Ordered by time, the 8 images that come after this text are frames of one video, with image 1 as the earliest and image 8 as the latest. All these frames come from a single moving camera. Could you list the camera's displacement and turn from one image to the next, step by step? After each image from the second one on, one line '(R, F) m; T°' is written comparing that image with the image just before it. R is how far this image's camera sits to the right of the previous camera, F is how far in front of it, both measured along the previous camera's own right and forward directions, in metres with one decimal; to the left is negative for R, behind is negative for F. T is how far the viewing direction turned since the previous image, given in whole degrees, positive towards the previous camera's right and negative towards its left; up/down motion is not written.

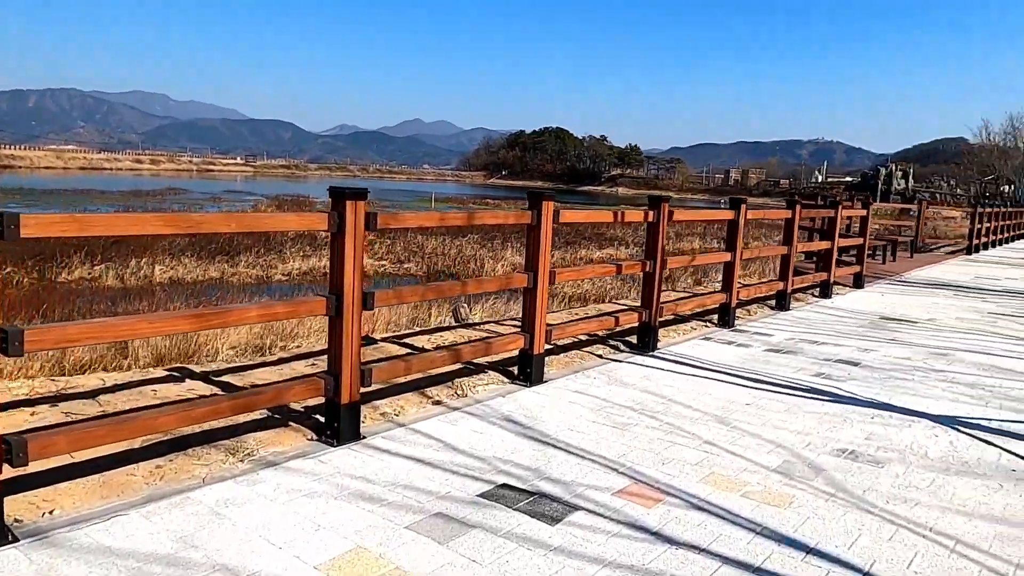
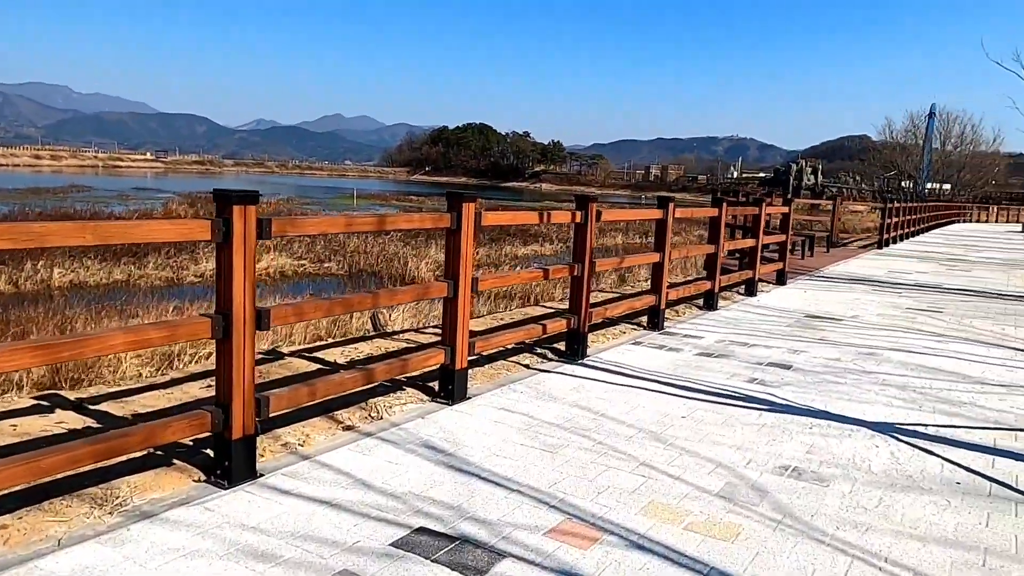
(0.0, +0.4) m; +6°
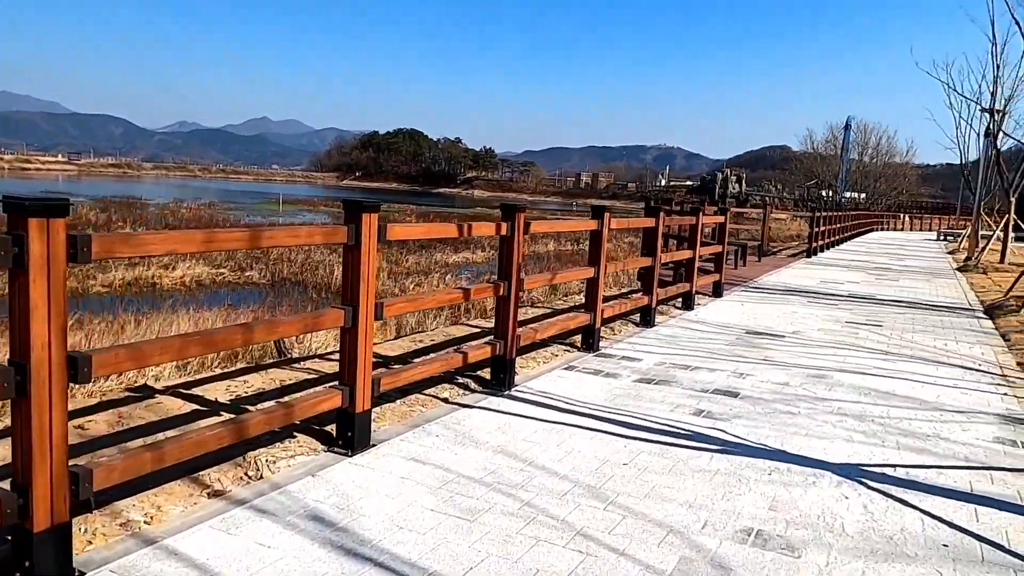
(+0.1, +0.6) m; +5°
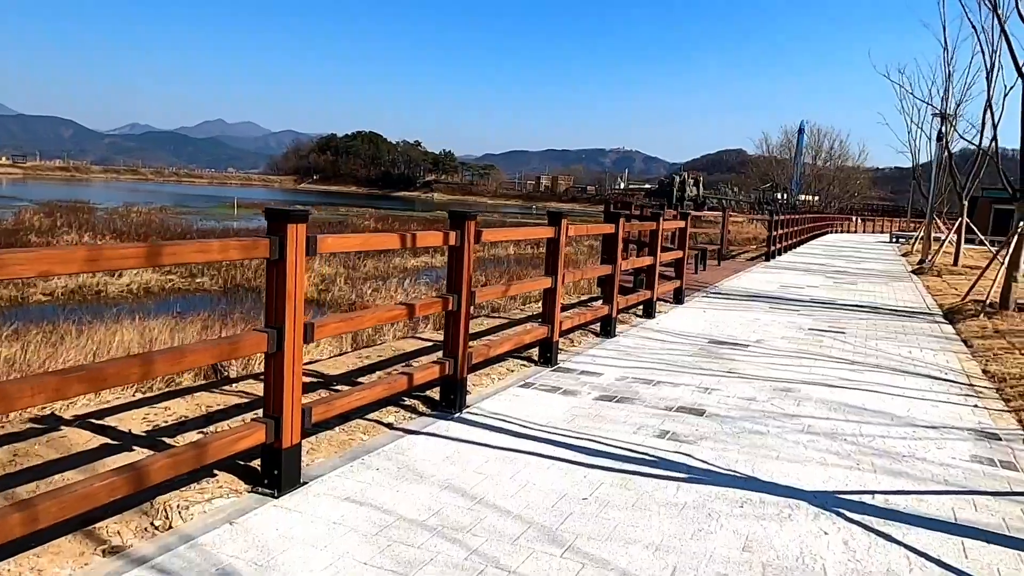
(+0.1, +0.3) m; +3°
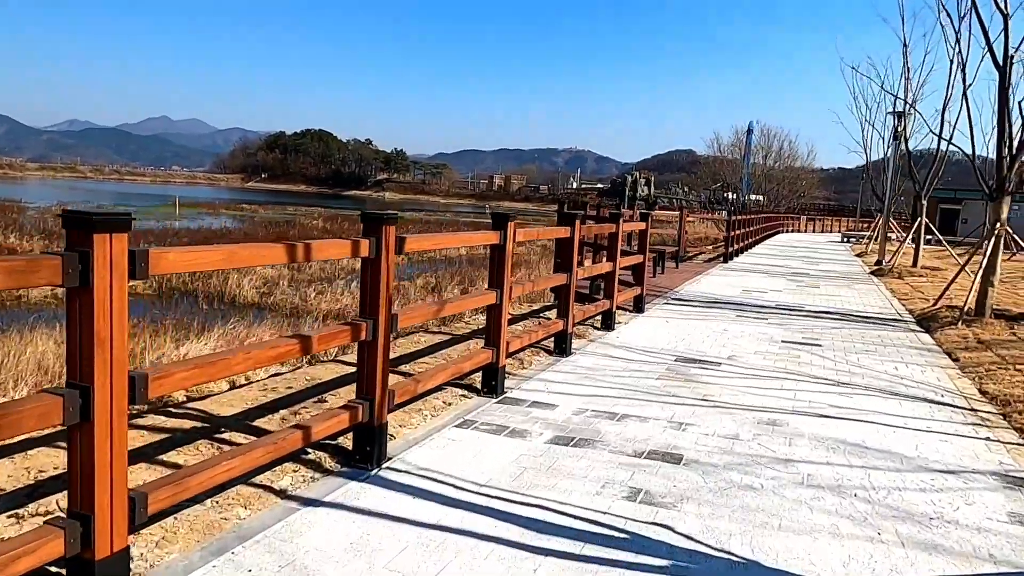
(+0.1, +0.9) m; +3°
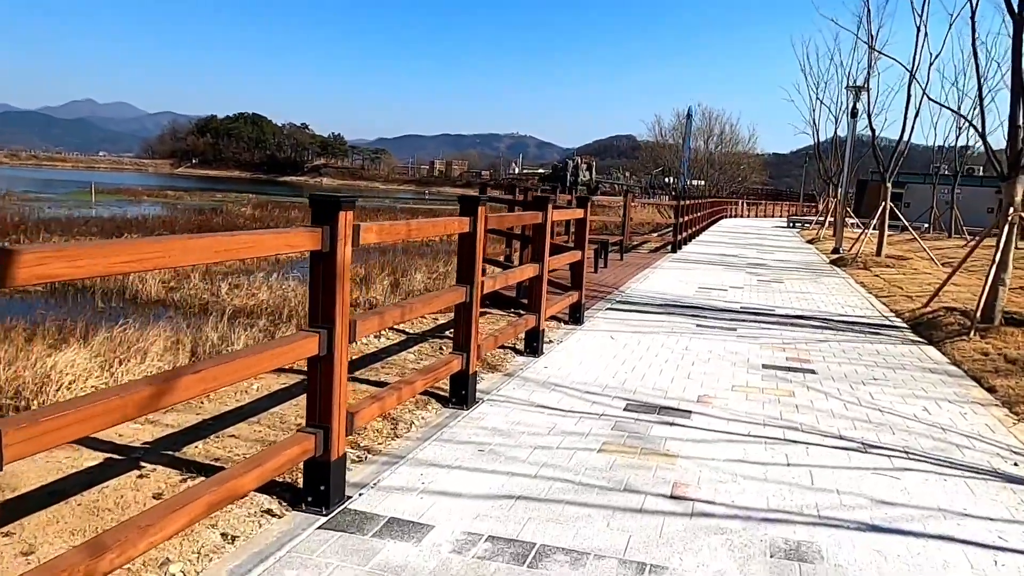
(+0.4, +2.0) m; +4°
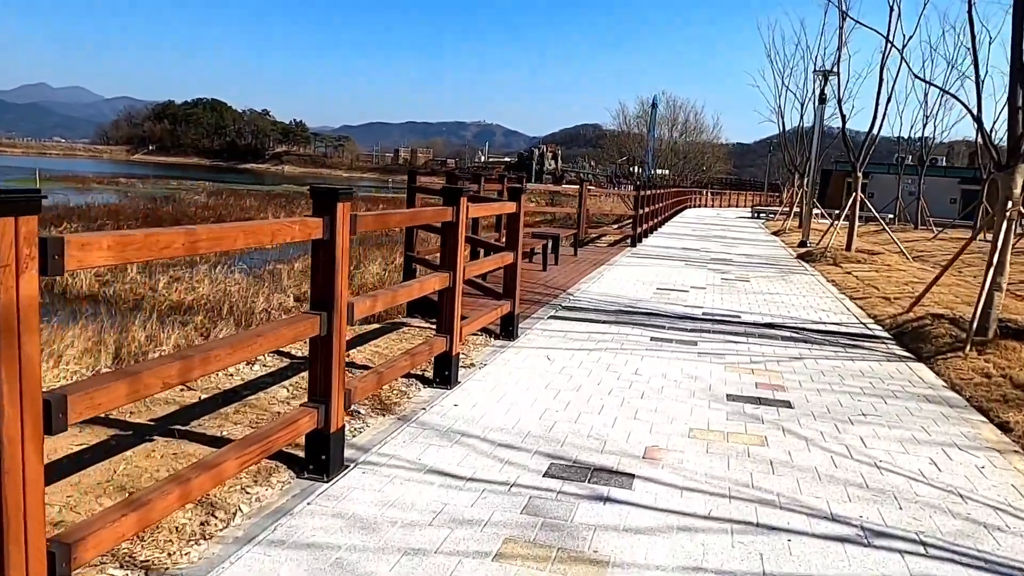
(+0.4, +1.1) m; +2°
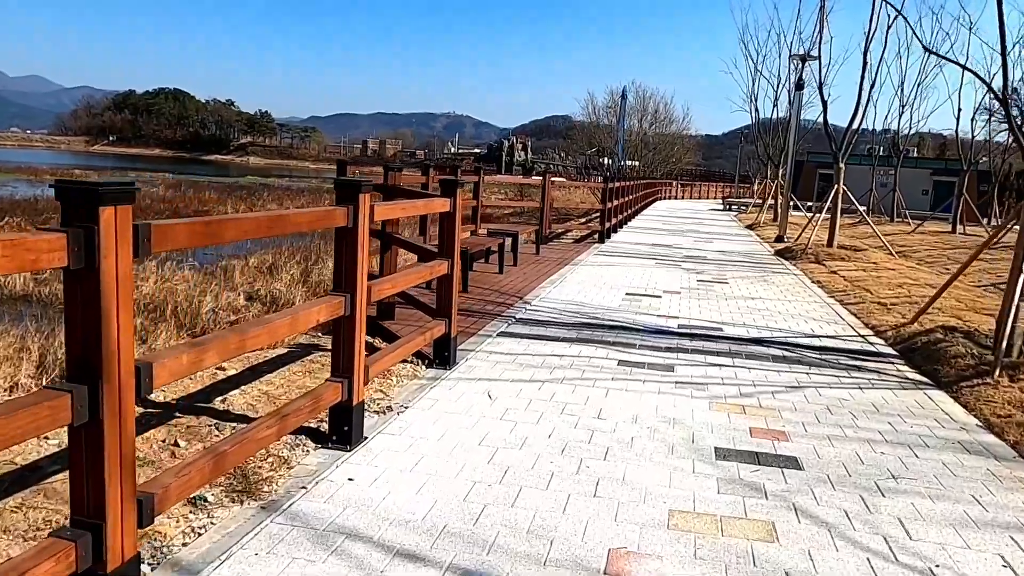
(+0.2, +1.1) m; +2°
